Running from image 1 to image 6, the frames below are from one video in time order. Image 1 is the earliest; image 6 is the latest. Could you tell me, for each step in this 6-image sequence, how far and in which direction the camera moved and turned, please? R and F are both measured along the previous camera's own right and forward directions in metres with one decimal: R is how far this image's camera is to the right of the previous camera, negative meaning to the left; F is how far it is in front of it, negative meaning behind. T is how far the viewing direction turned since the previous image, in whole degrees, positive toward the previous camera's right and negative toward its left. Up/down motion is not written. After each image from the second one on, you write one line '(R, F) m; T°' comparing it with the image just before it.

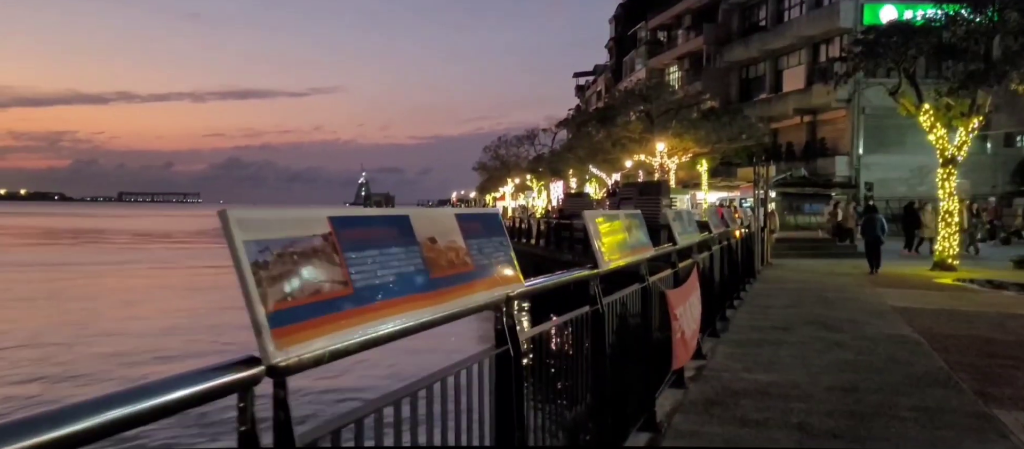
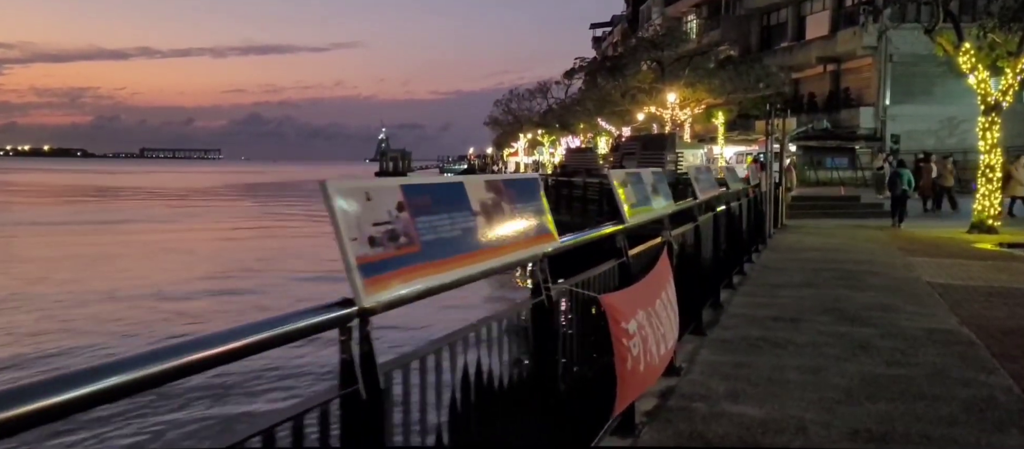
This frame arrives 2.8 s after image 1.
(+0.9, +2.3) m; -1°
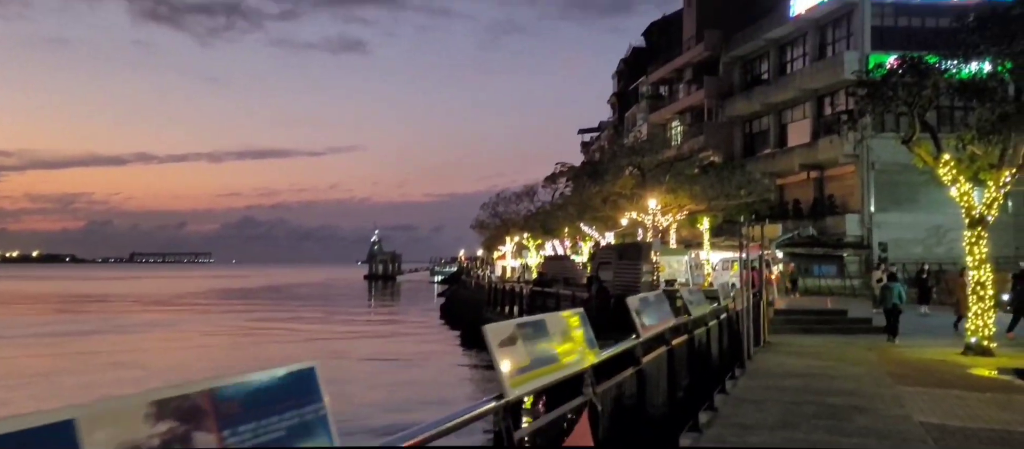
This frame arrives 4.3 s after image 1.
(+0.7, +1.1) m; +1°
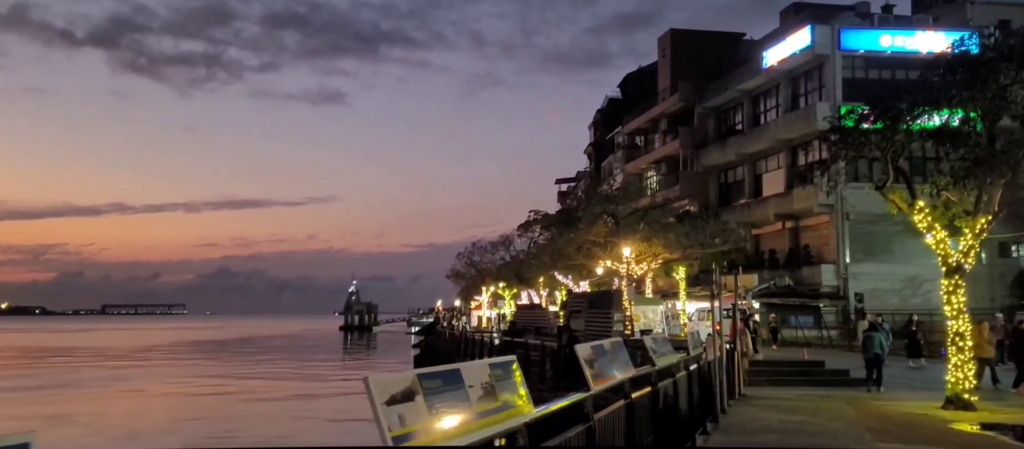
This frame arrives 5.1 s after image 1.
(+0.4, +0.7) m; +2°
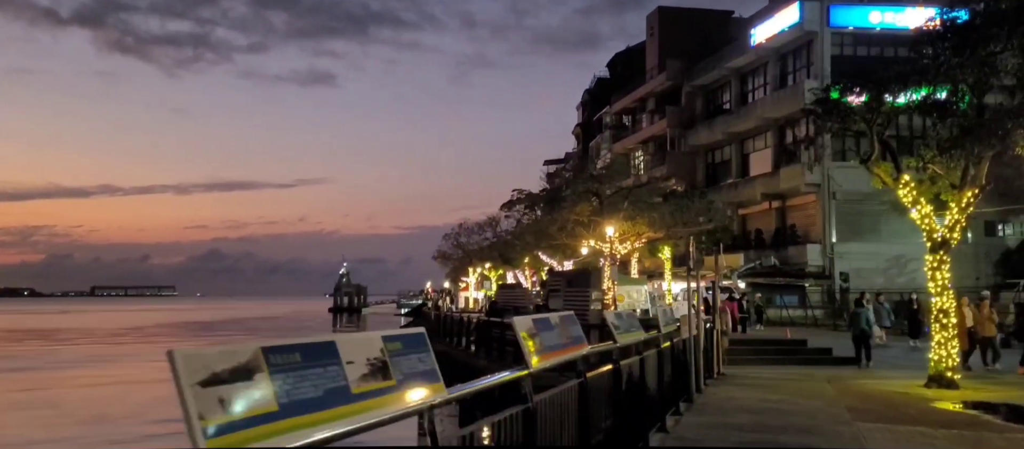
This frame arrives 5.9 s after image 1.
(+0.4, +0.6) m; +1°
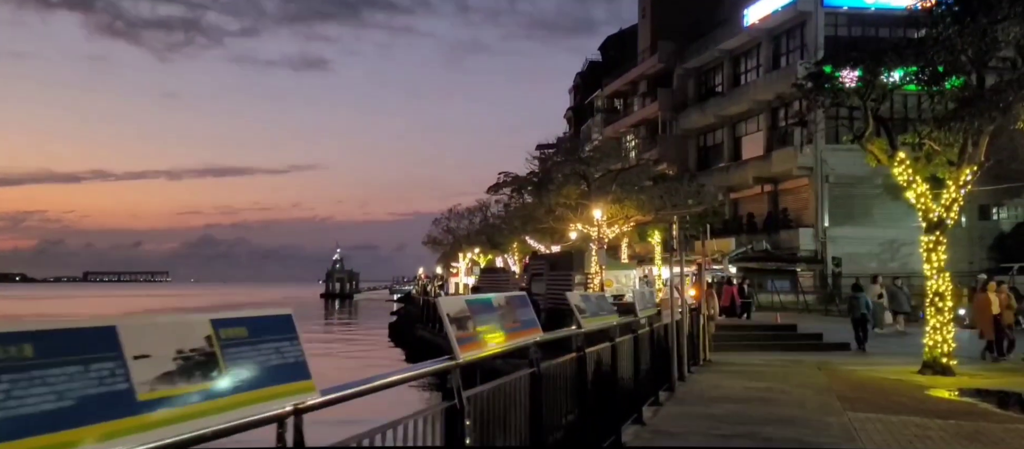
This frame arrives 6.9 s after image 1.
(+0.4, +0.9) m; 0°
